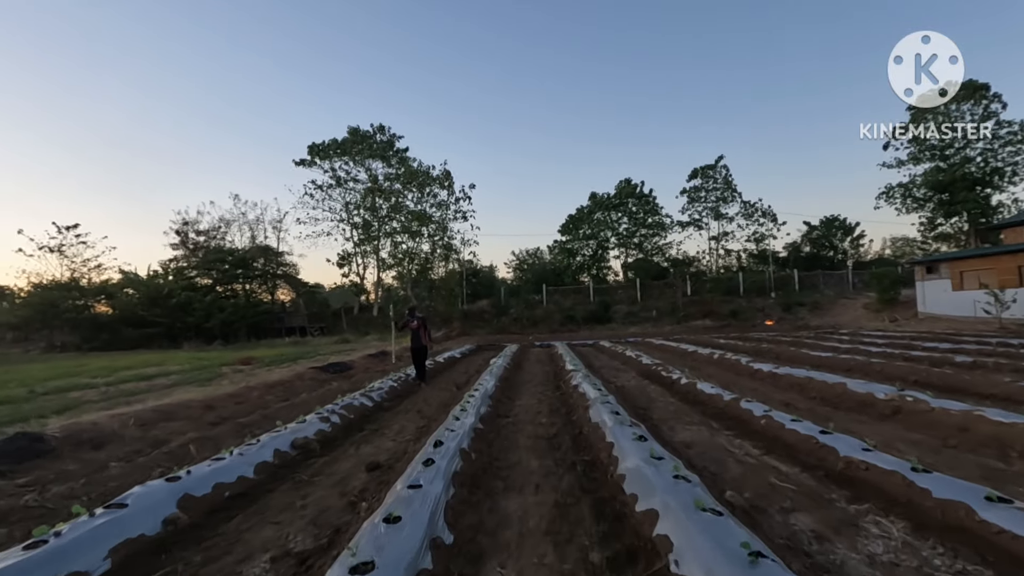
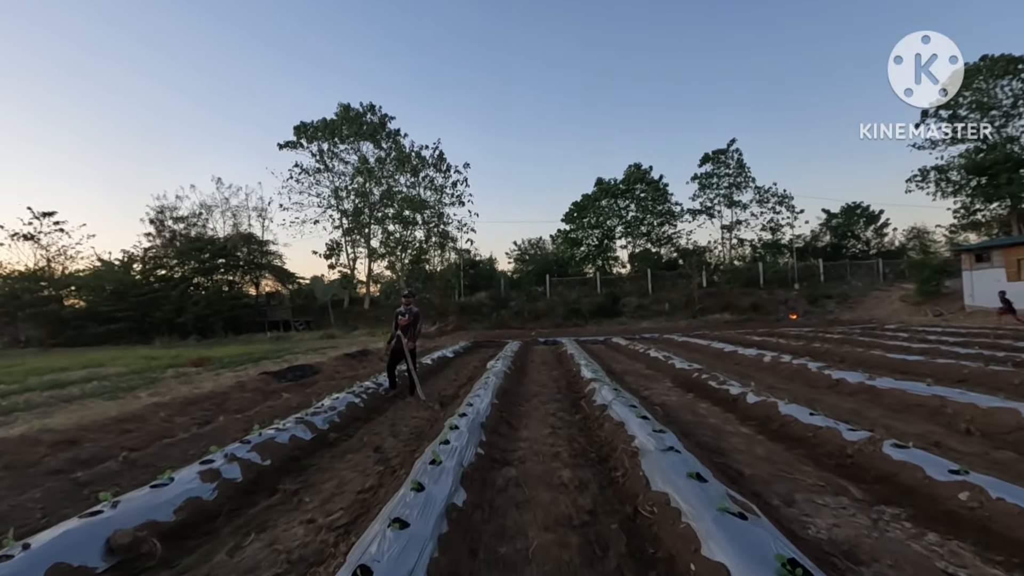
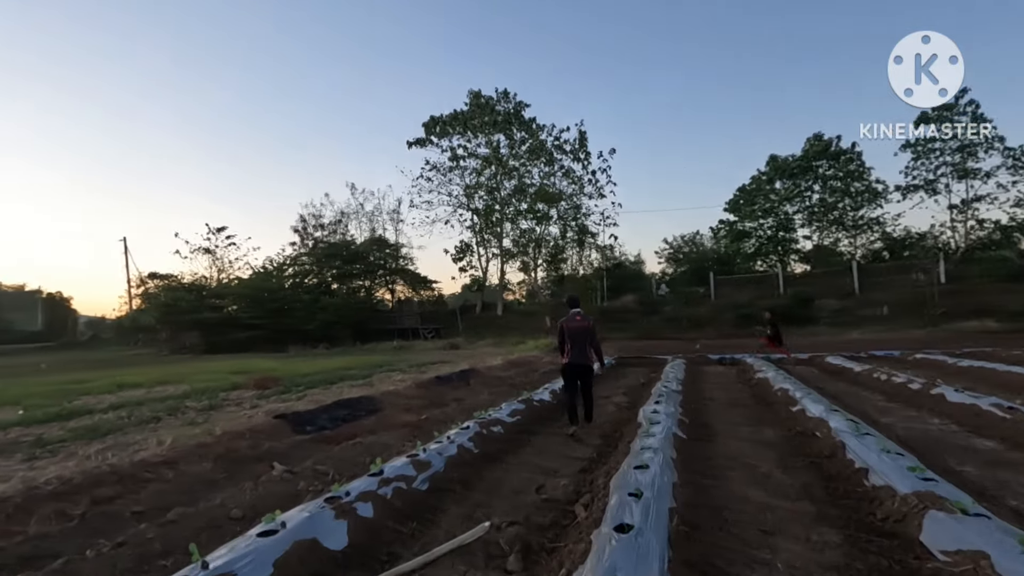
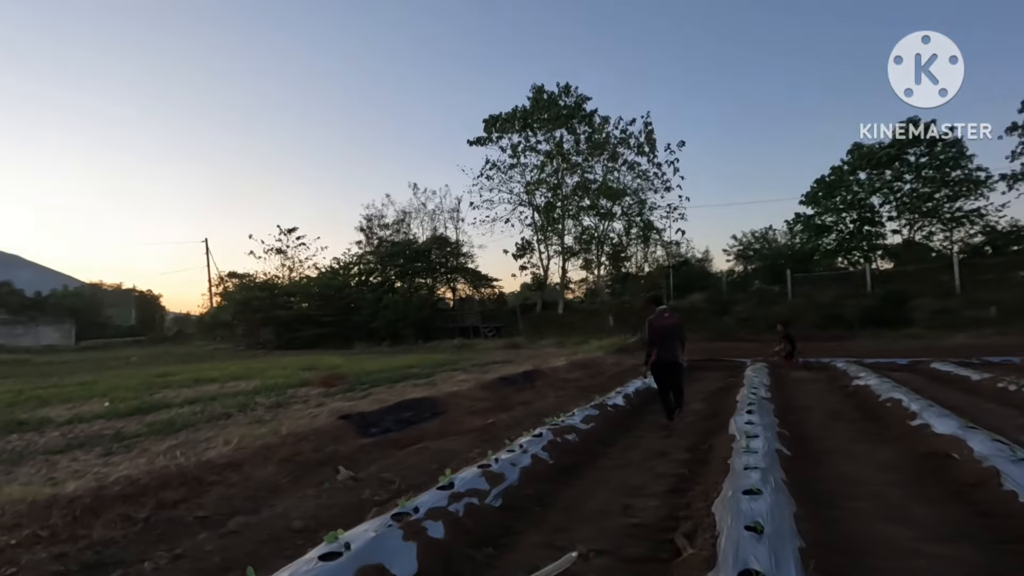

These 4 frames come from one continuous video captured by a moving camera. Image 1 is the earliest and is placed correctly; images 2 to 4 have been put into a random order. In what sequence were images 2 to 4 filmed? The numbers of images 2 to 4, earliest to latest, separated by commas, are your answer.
2, 3, 4
